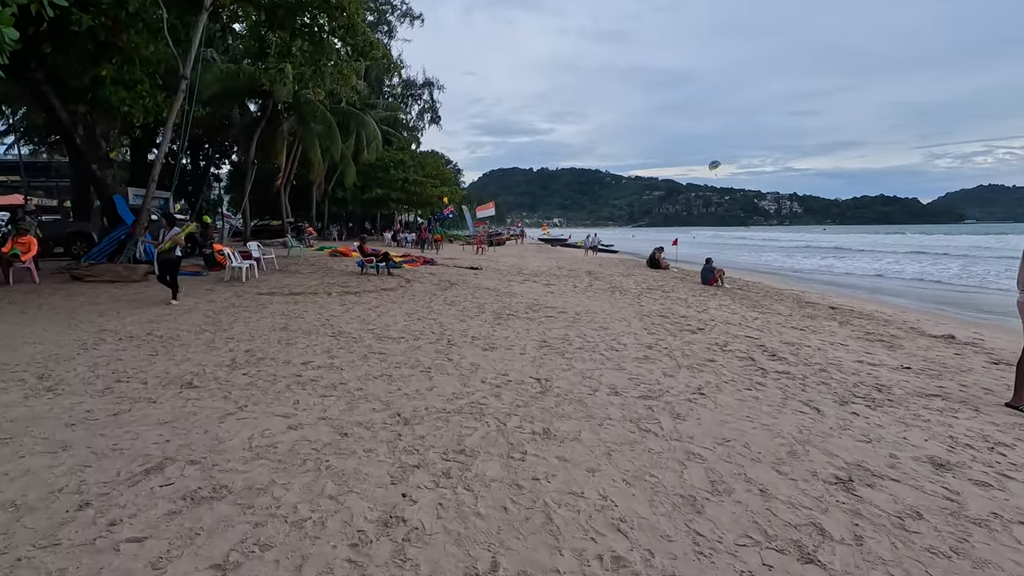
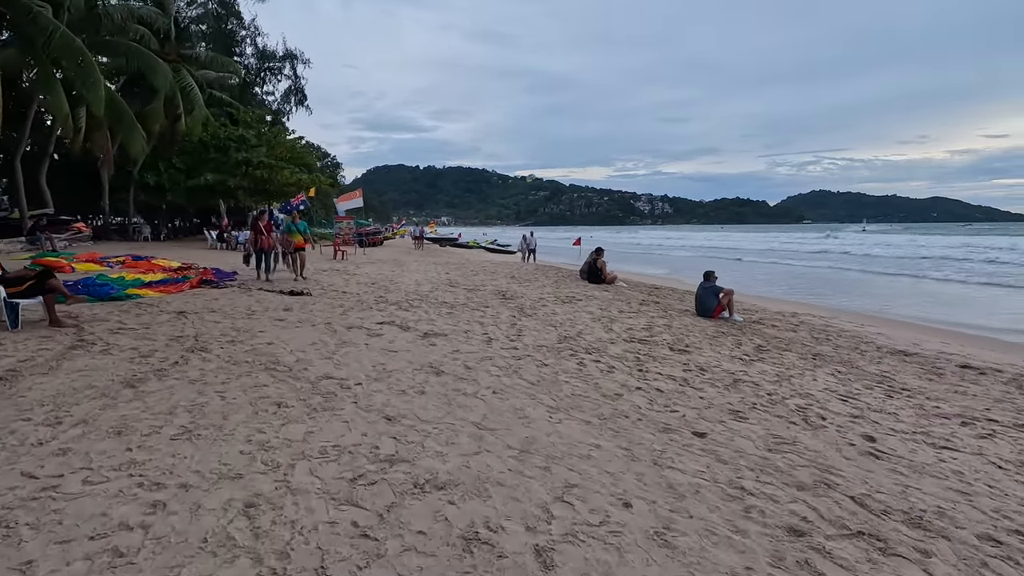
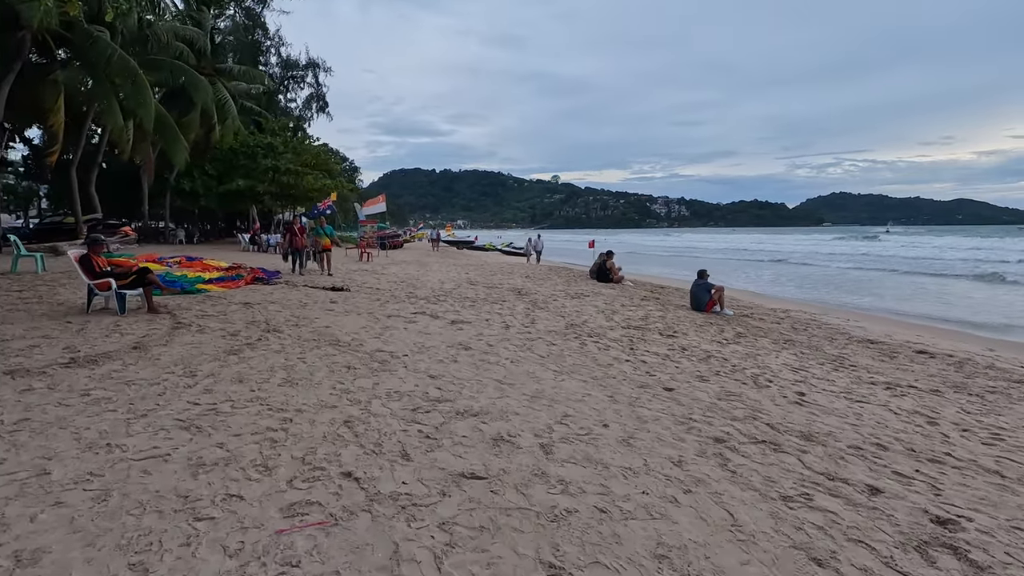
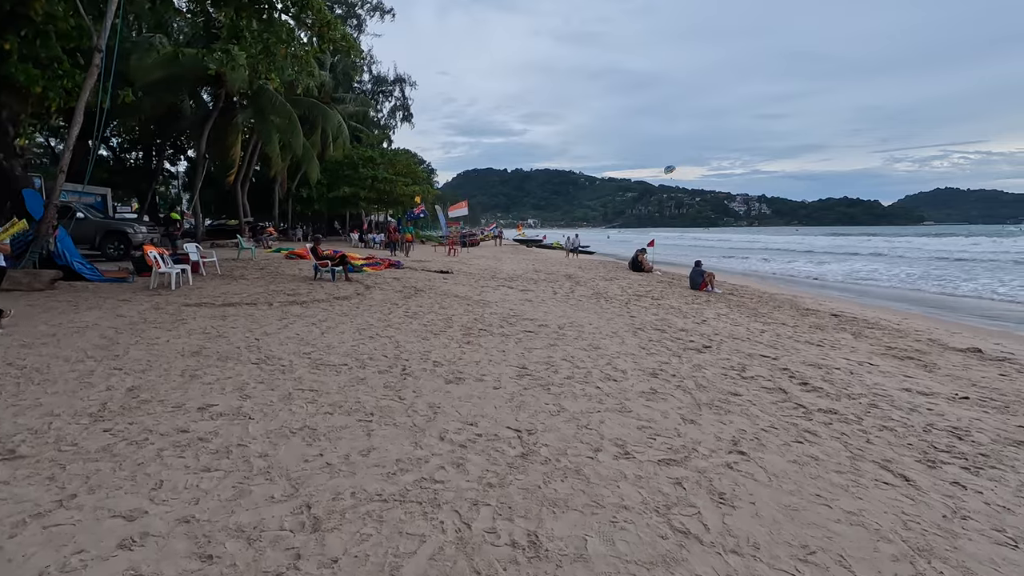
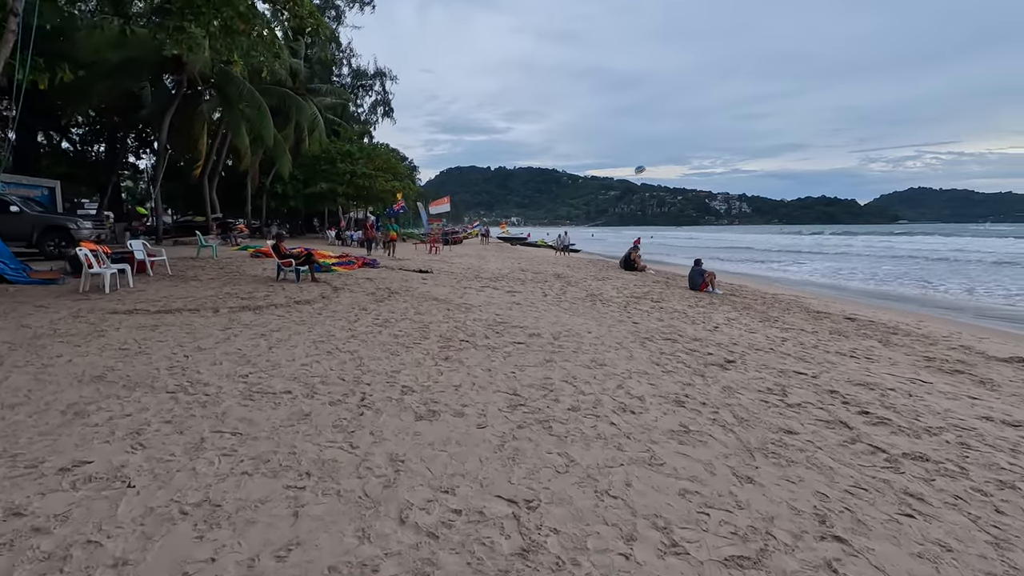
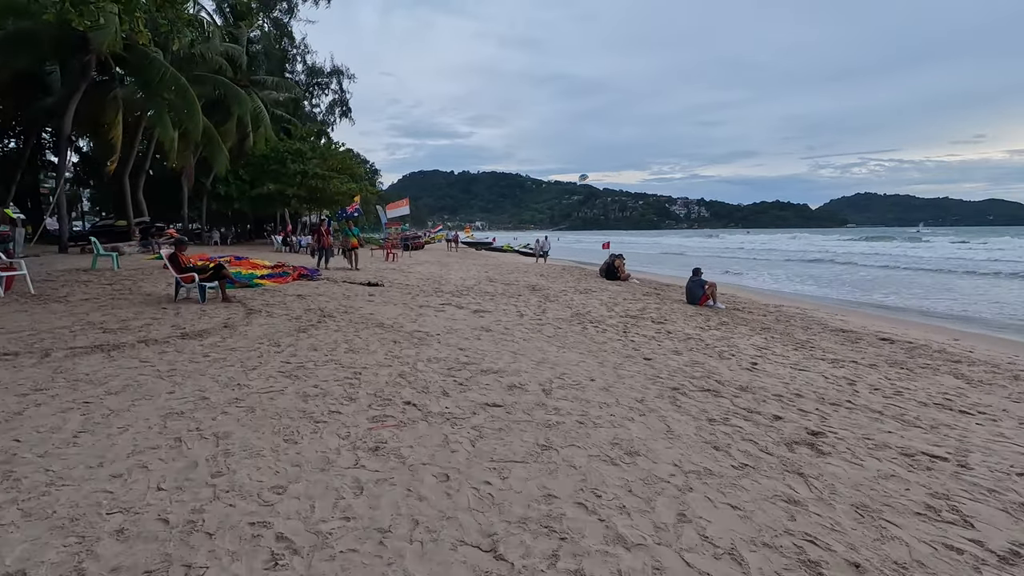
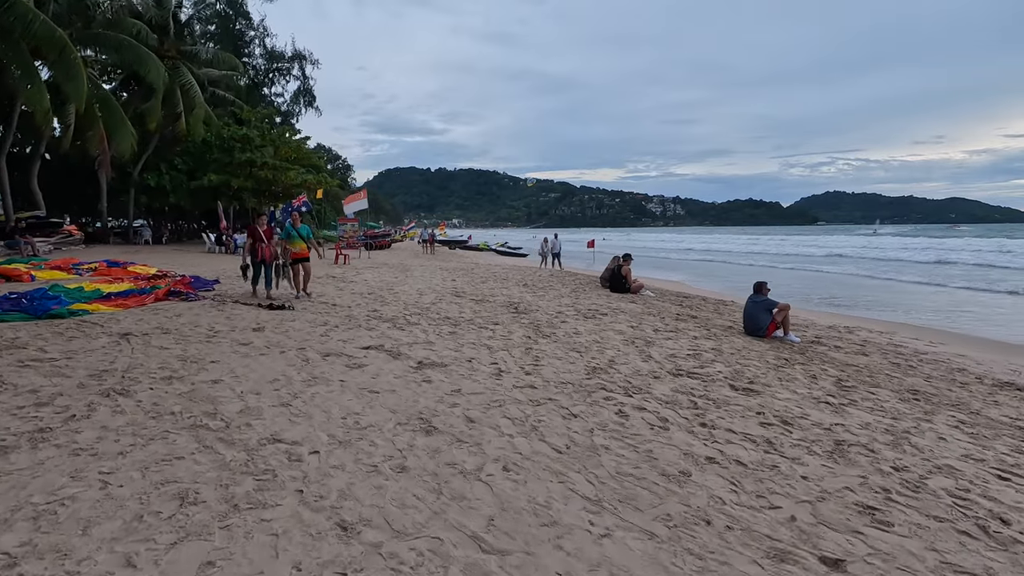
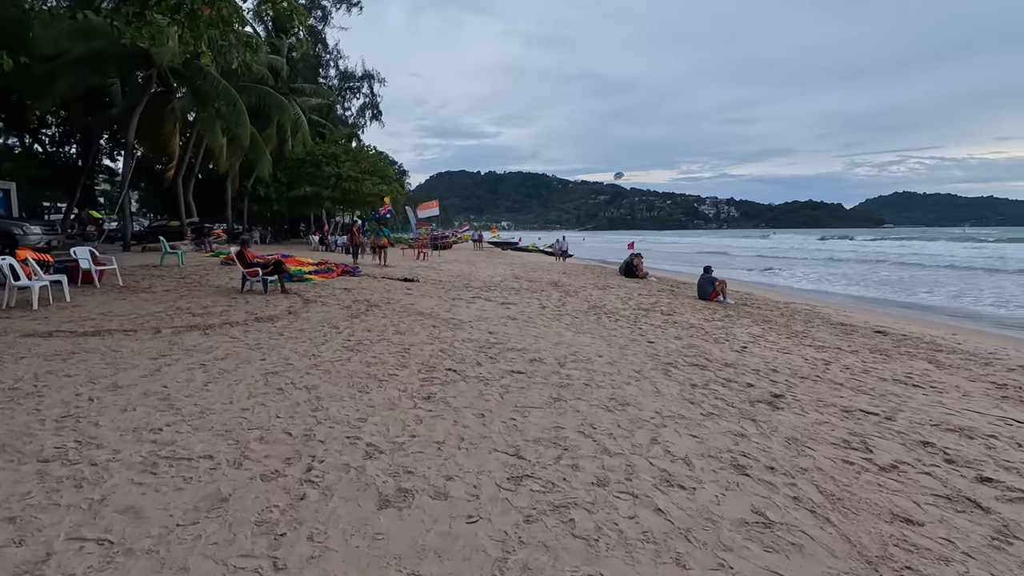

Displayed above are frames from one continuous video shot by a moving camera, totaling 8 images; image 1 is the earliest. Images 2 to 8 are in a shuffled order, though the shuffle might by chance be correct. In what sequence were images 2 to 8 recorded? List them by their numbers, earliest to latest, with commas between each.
4, 5, 8, 6, 3, 2, 7
